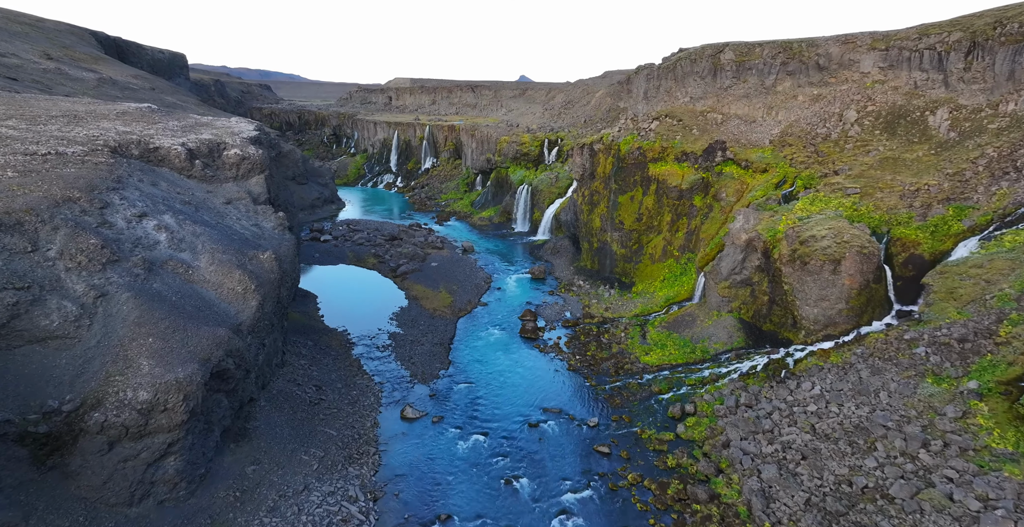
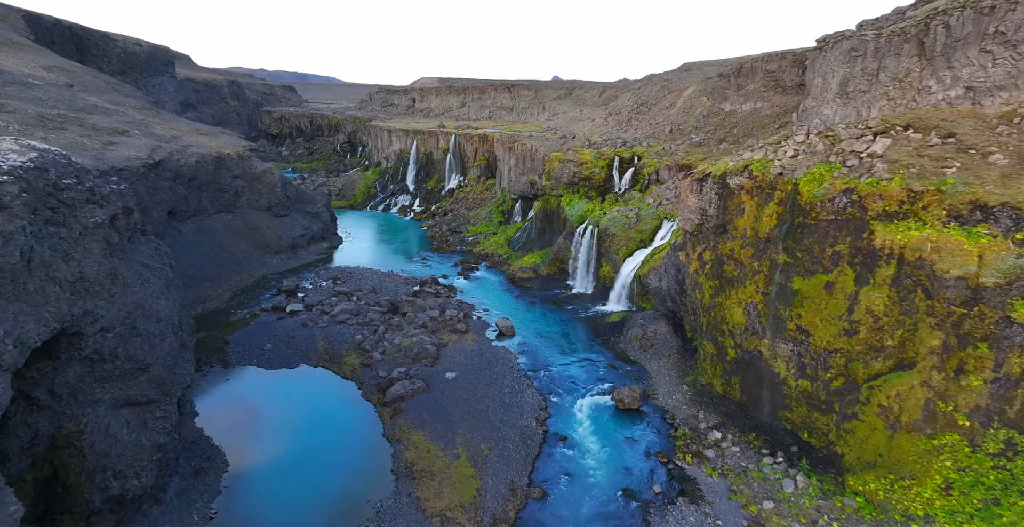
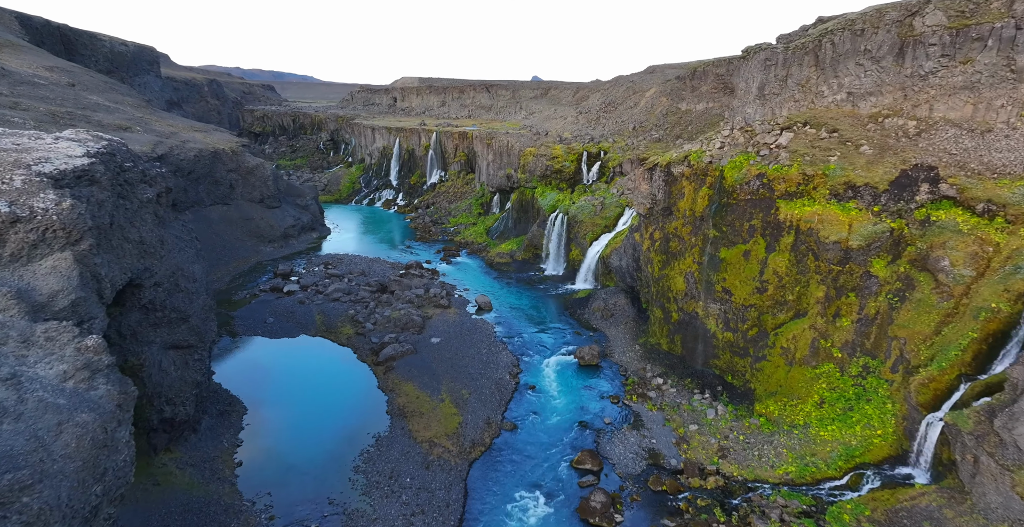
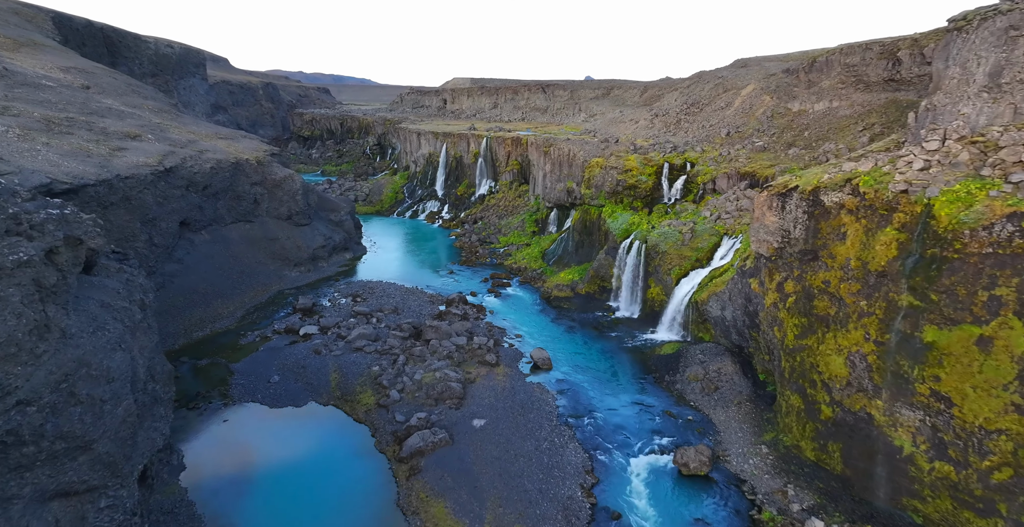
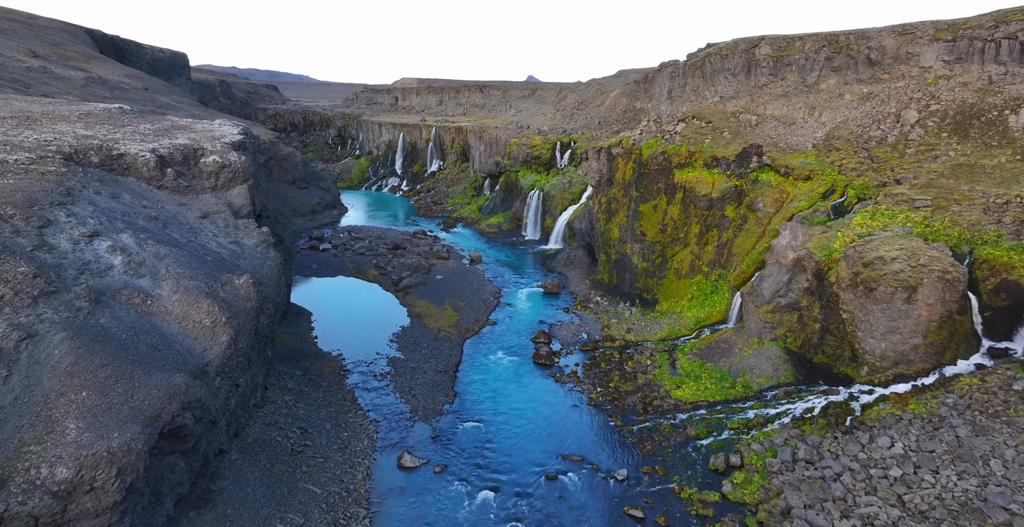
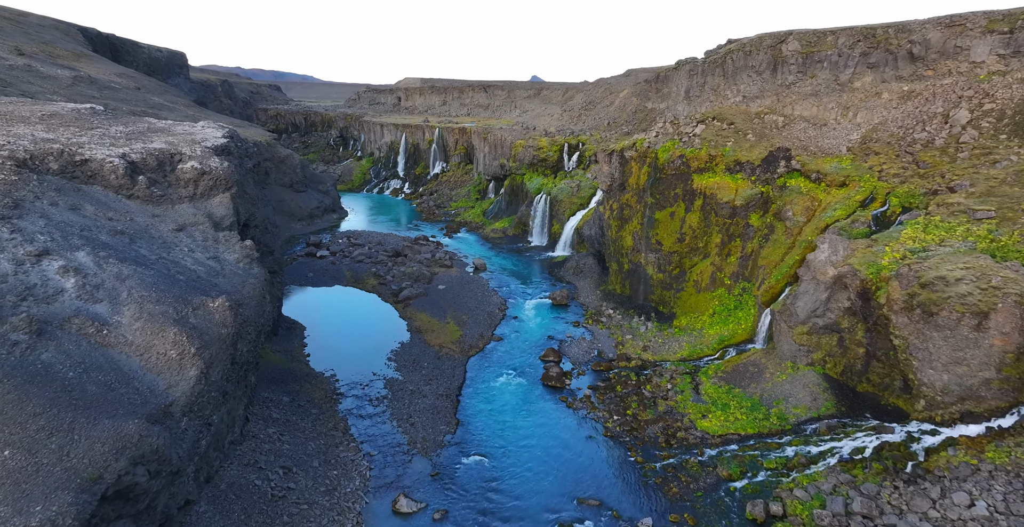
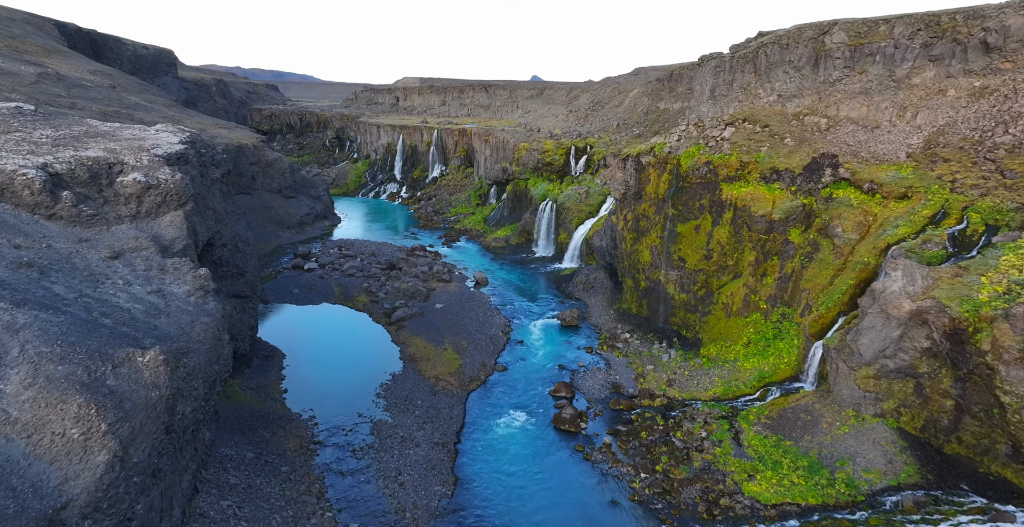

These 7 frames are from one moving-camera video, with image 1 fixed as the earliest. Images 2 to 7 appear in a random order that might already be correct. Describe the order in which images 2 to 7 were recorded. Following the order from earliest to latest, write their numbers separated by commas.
5, 6, 7, 3, 2, 4
